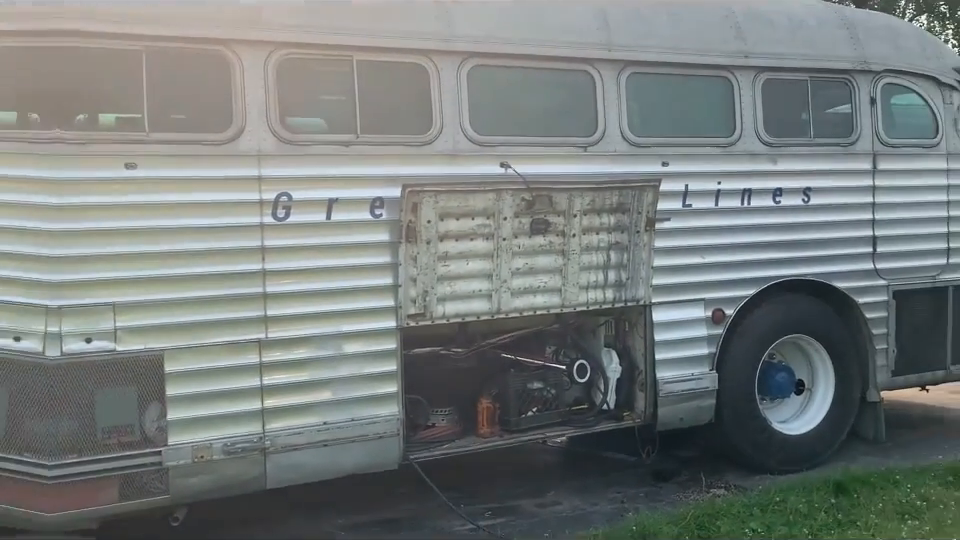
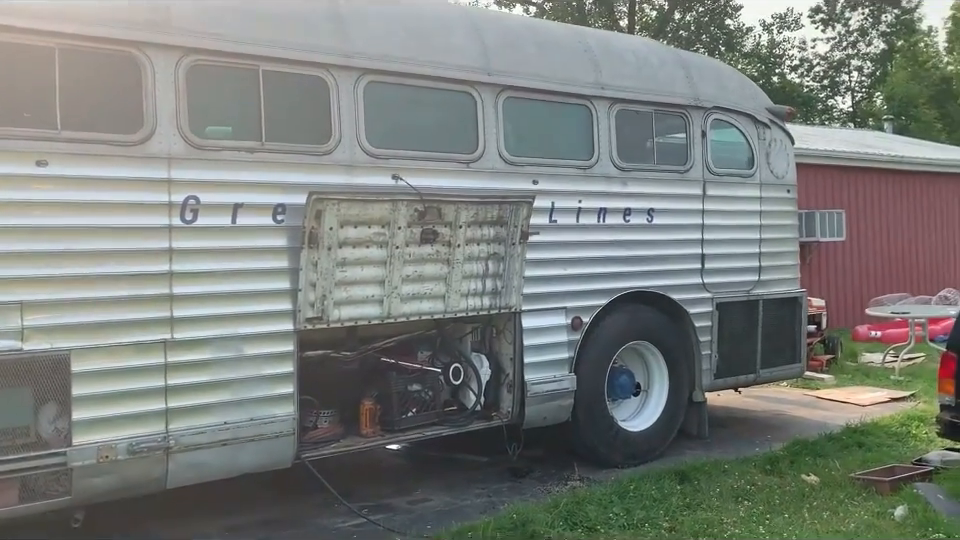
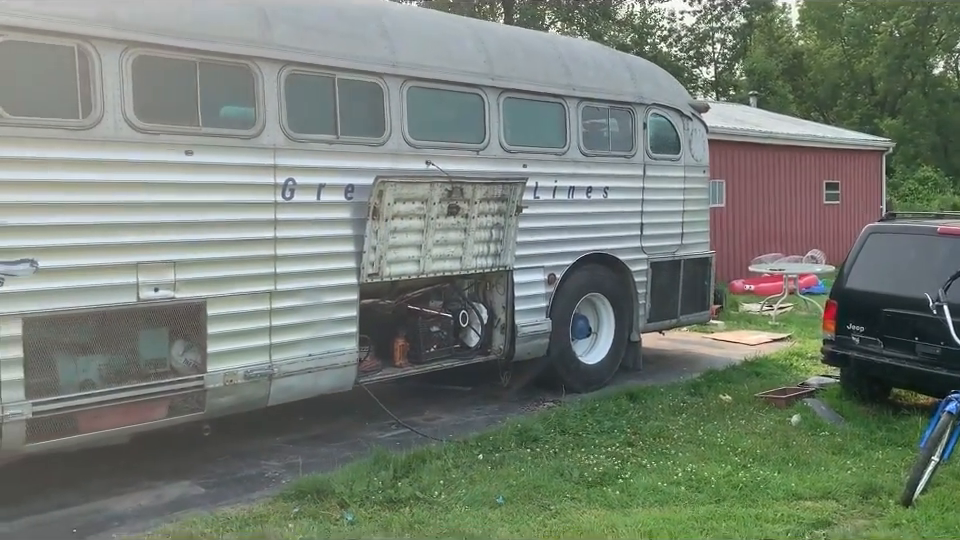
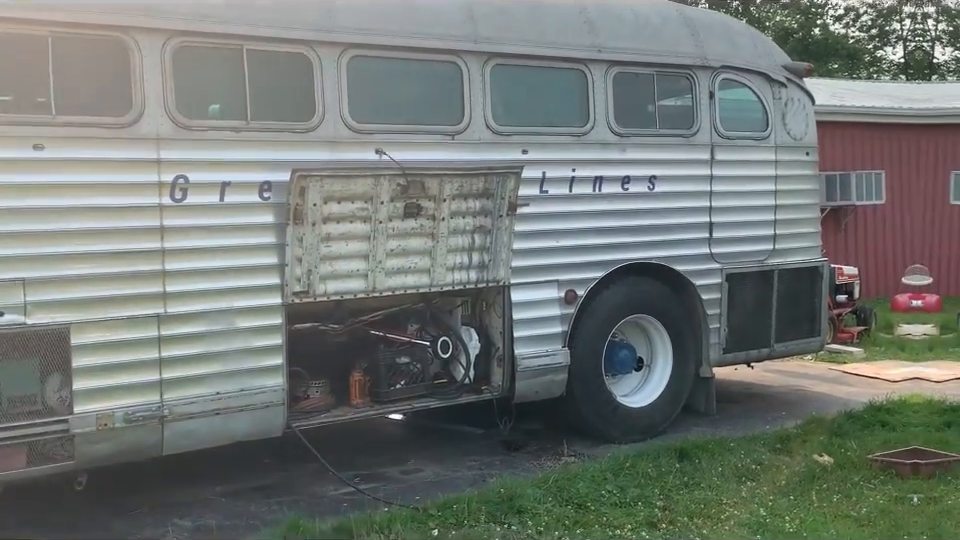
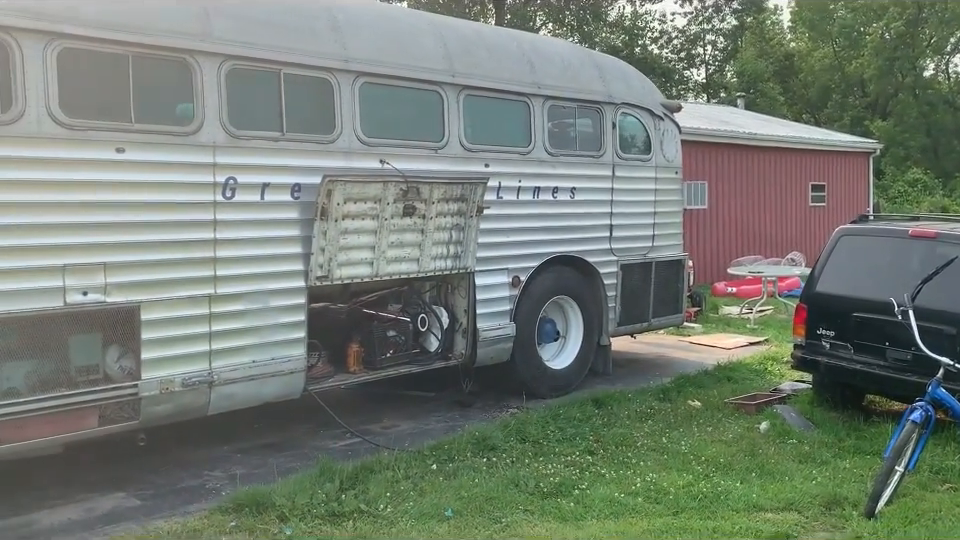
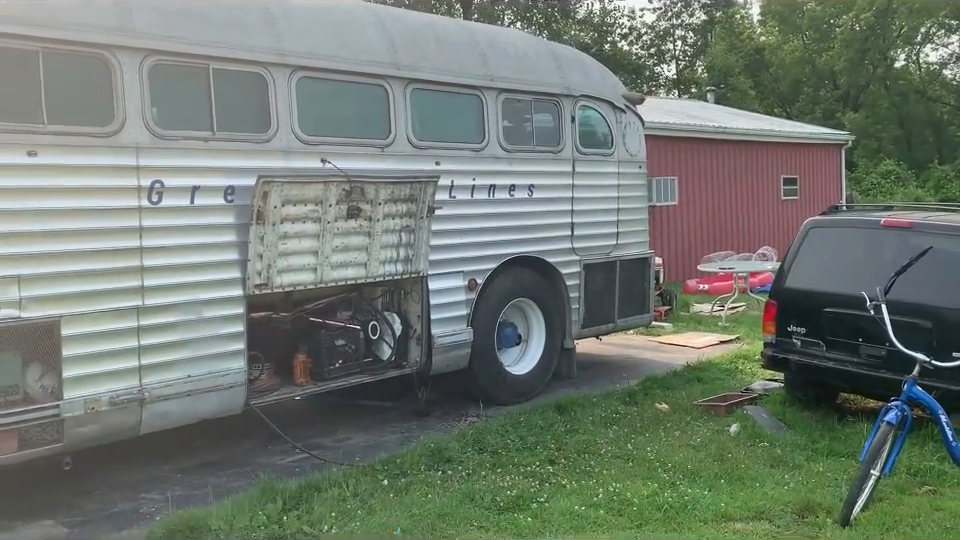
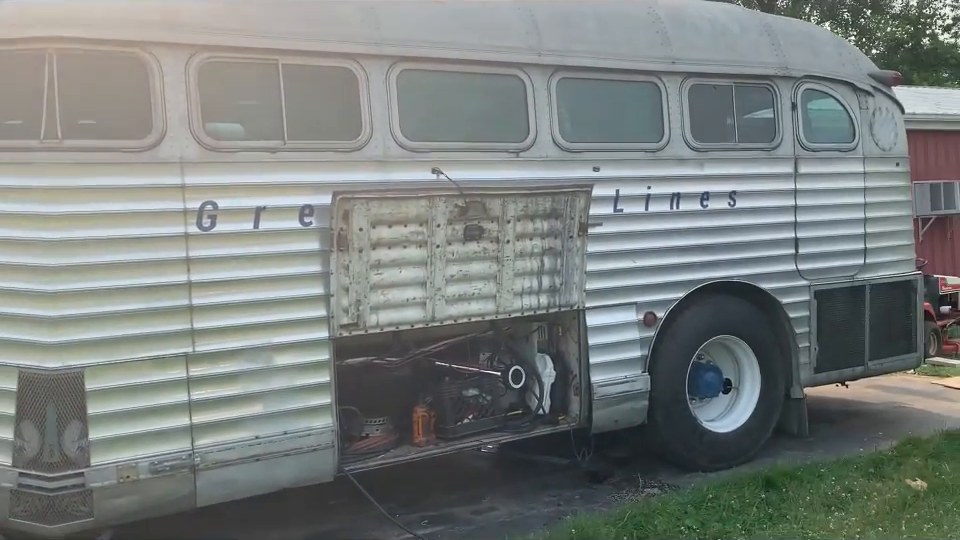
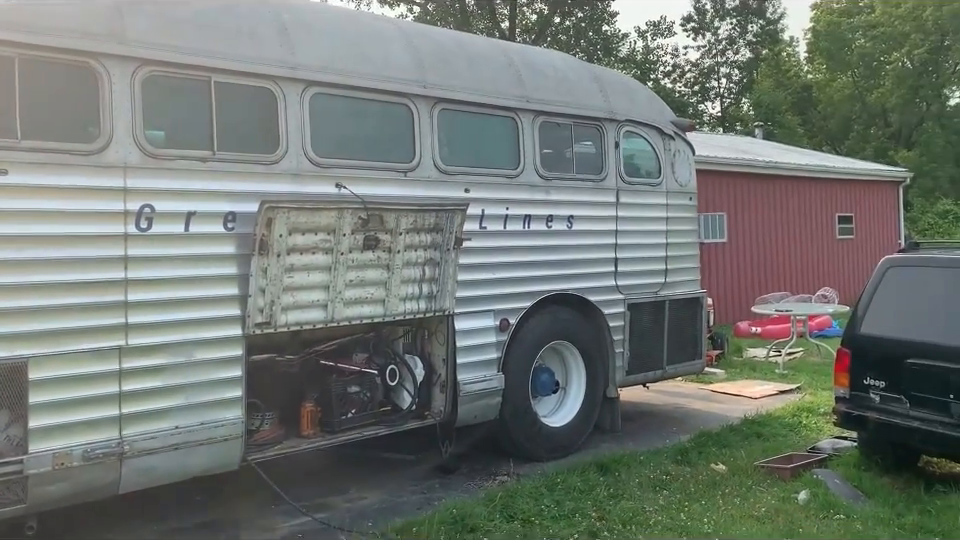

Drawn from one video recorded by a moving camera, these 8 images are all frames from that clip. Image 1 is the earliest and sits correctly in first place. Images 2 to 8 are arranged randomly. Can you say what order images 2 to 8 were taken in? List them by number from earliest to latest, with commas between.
7, 4, 2, 8, 6, 5, 3
